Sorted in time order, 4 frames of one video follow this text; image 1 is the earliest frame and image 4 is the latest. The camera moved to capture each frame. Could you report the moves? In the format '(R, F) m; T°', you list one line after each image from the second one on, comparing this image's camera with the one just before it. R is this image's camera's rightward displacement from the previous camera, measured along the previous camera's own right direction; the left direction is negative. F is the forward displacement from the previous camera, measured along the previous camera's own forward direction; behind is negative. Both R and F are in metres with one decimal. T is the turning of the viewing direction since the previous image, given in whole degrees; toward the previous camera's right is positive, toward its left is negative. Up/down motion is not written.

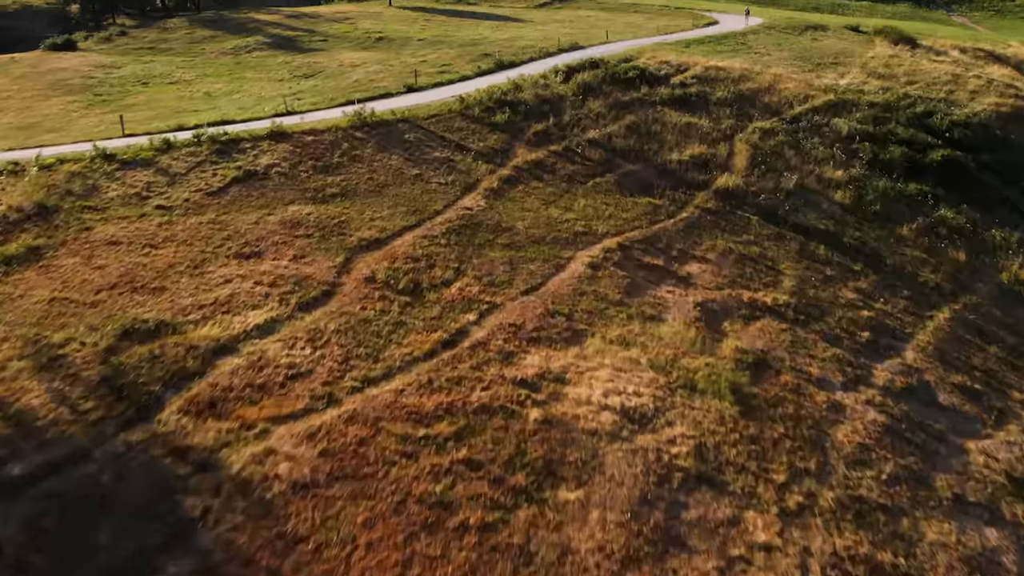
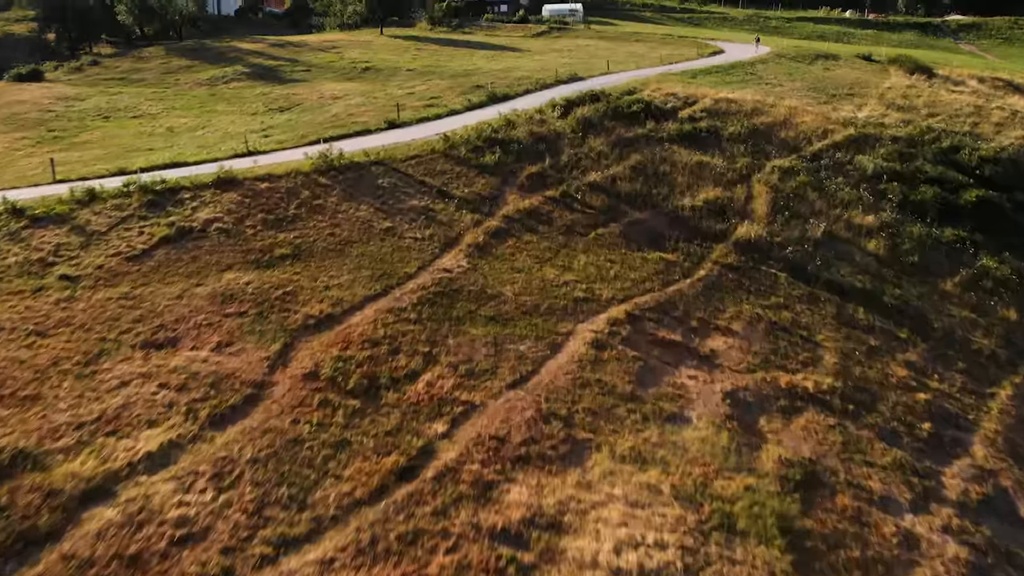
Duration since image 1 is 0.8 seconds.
(+0.2, +2.7) m; 0°
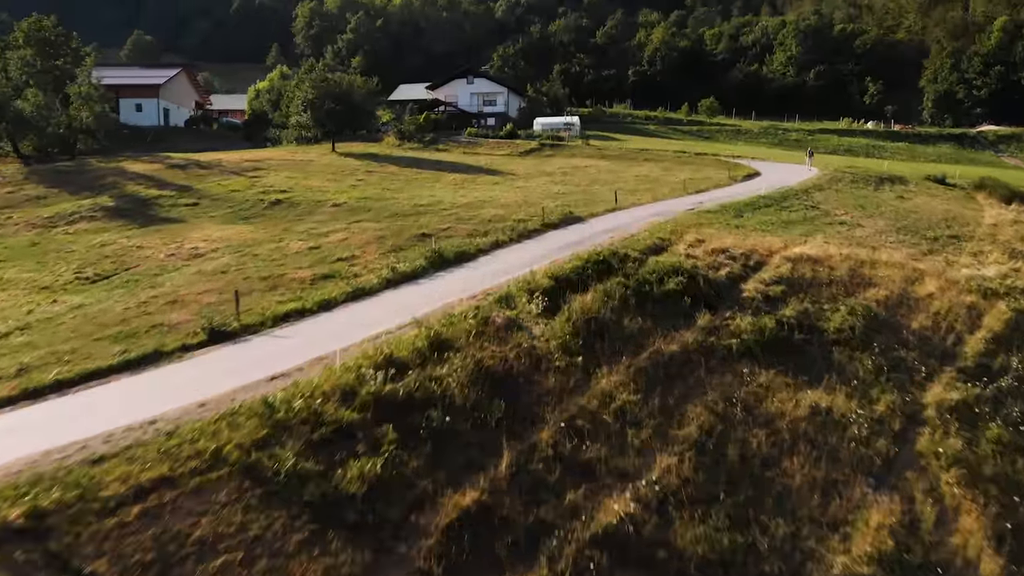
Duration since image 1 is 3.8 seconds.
(+0.8, +11.3) m; 0°
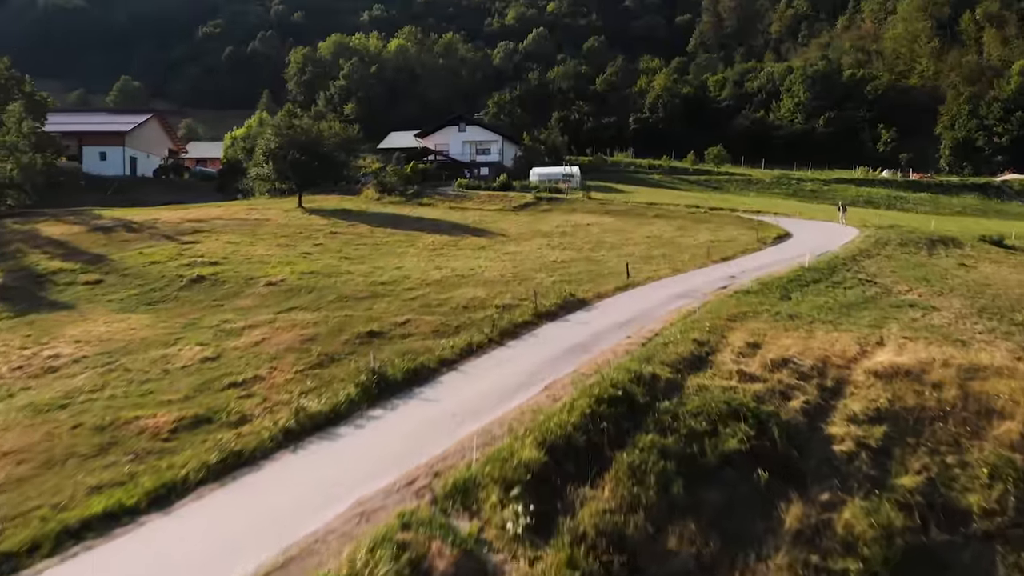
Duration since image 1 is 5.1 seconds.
(+0.3, +5.4) m; 0°
